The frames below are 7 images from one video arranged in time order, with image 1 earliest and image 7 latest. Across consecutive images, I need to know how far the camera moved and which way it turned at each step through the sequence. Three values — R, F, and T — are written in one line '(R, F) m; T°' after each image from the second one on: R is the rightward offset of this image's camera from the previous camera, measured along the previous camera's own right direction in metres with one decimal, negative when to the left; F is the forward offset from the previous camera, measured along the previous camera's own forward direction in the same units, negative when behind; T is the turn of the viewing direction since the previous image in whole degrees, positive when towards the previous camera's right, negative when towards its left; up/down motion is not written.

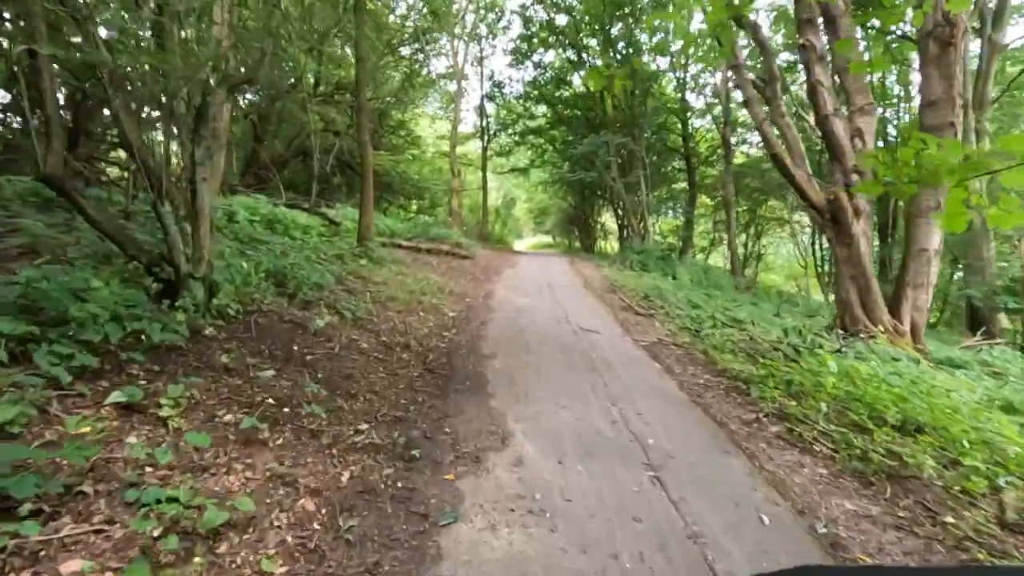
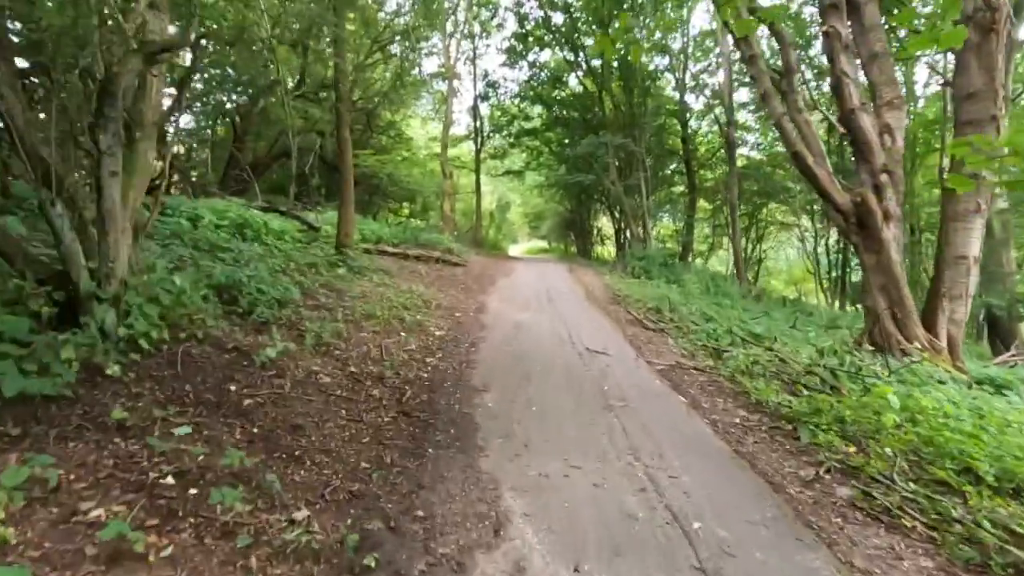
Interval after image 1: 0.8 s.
(0.0, +1.0) m; +1°
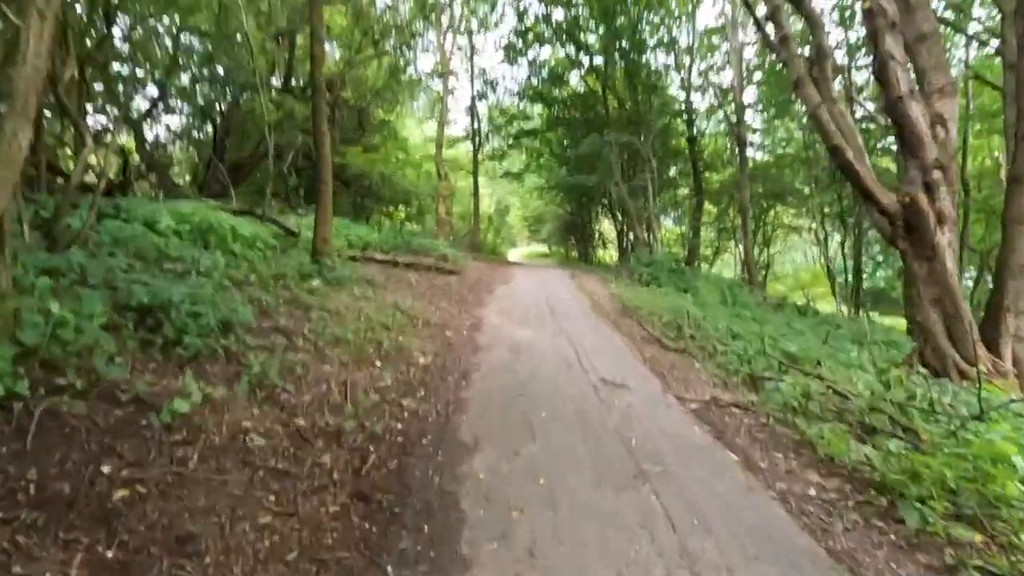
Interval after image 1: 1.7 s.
(0.0, +1.1) m; 0°
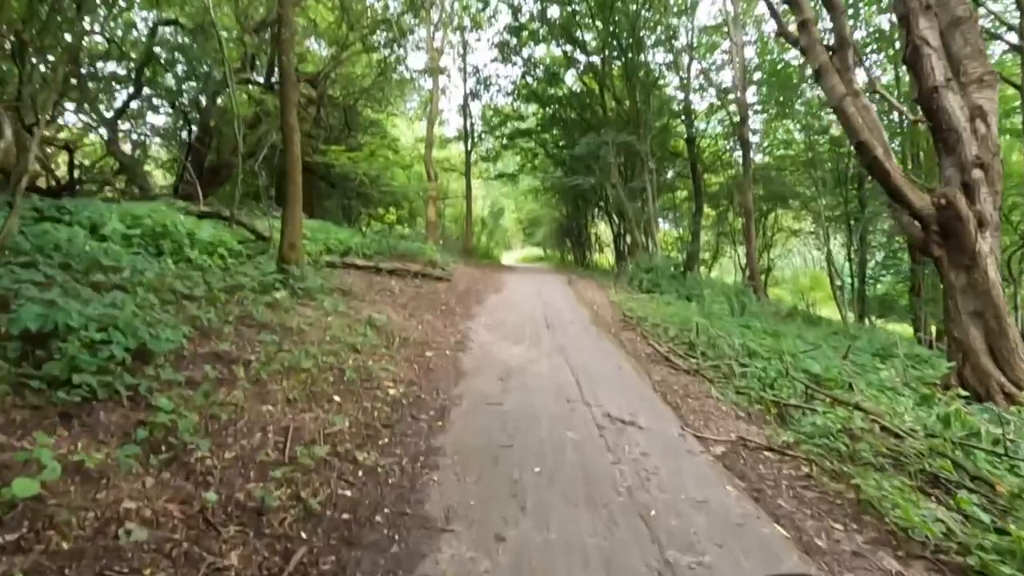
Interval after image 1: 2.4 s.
(+0.1, +0.9) m; +1°
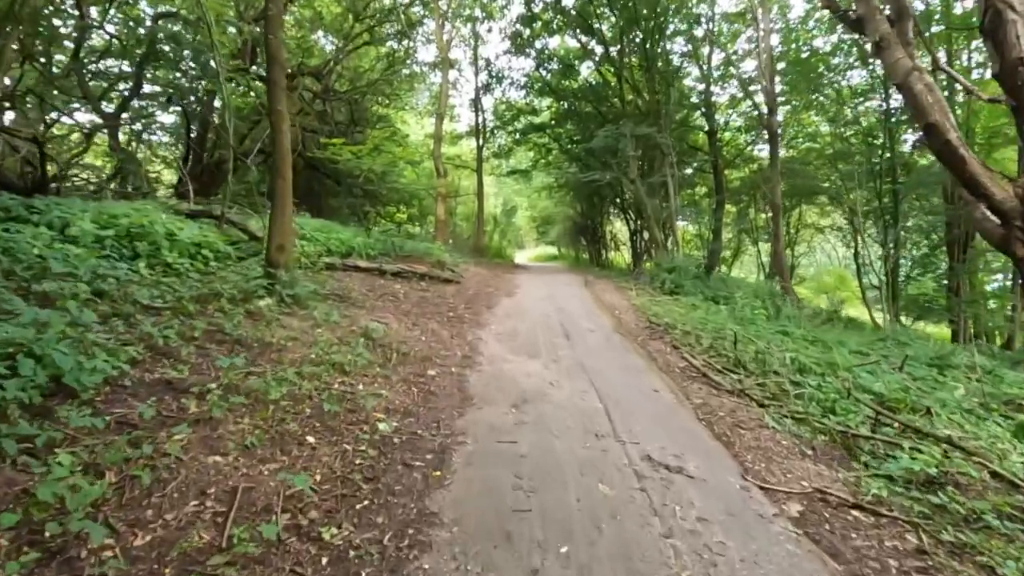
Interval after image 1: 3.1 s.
(0.0, +0.9) m; -1°
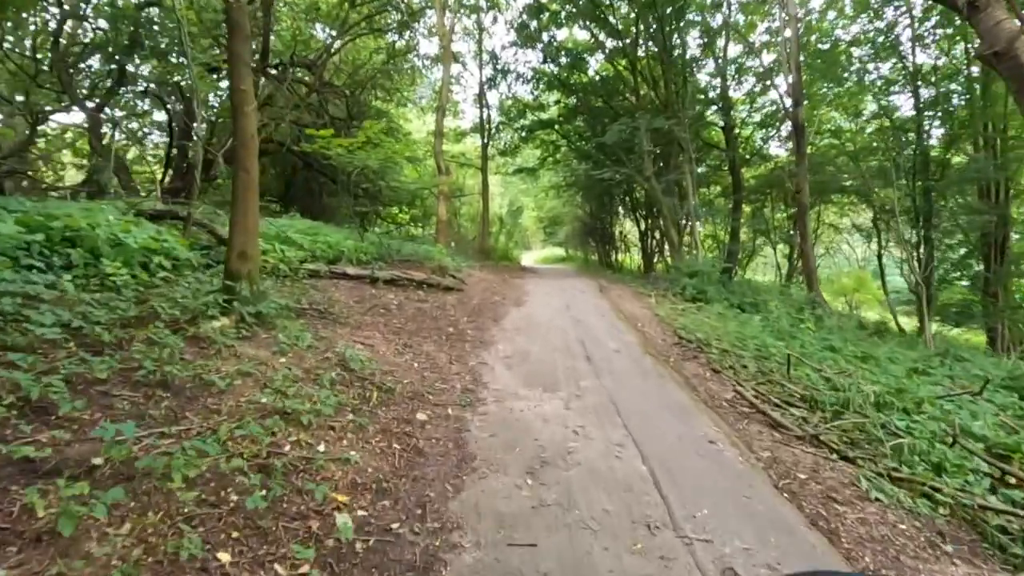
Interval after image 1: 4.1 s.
(-0.1, +1.2) m; -1°
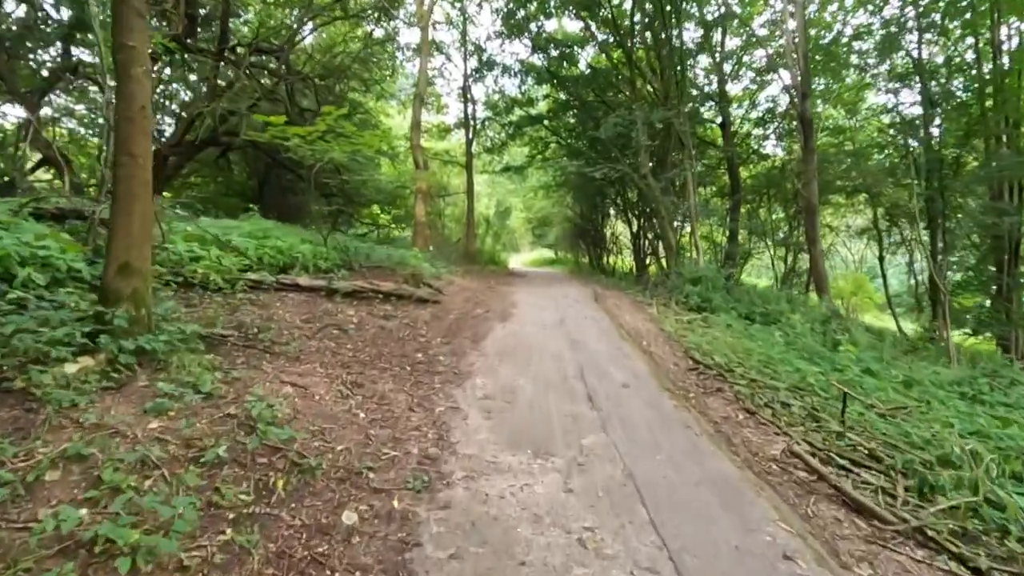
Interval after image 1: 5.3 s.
(+0.1, +1.4) m; +1°
